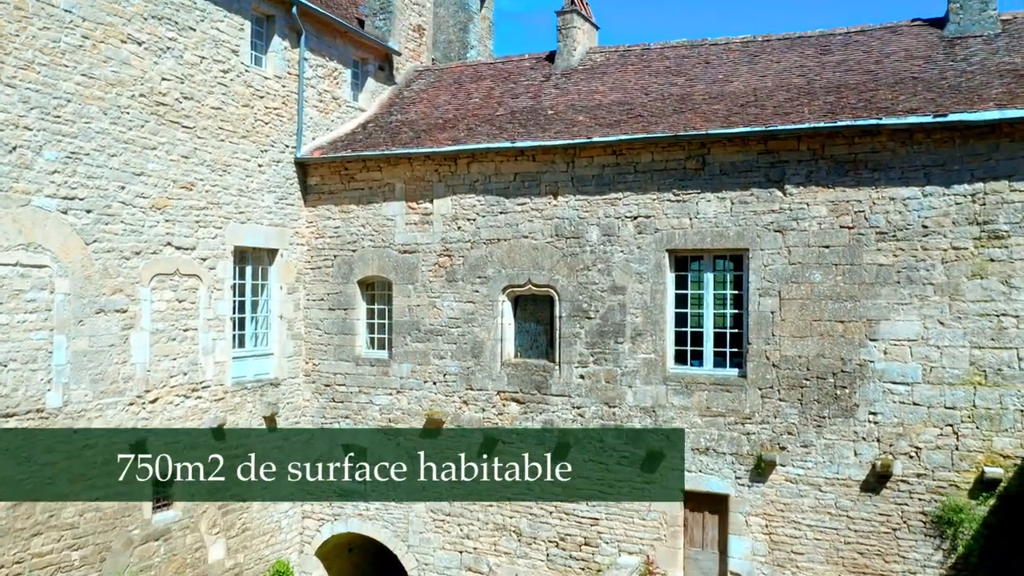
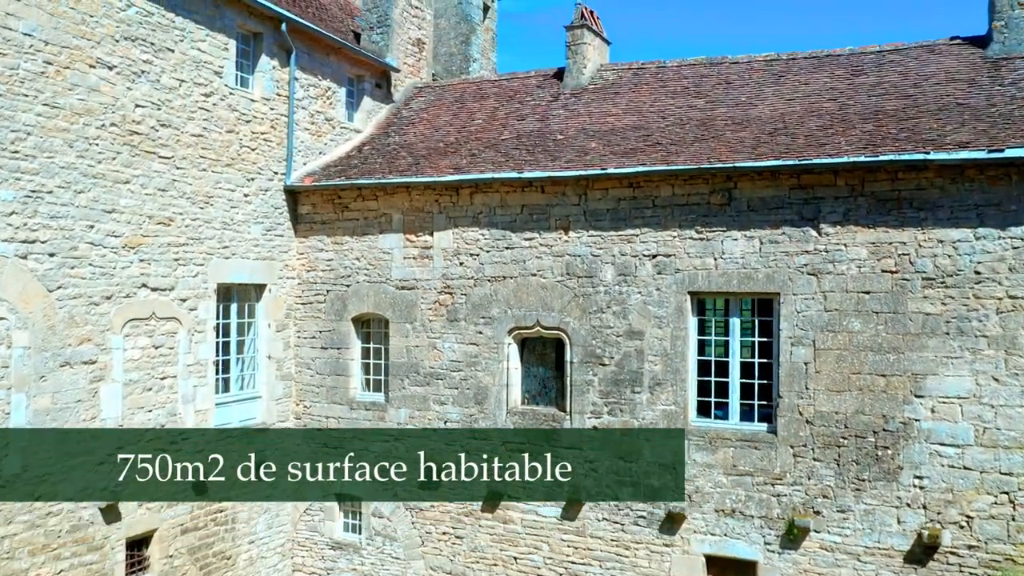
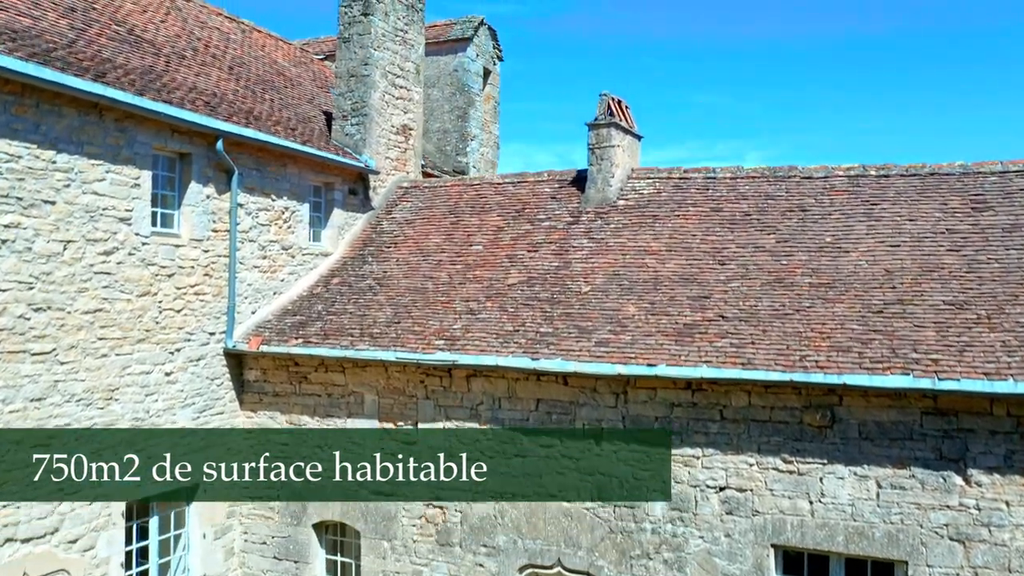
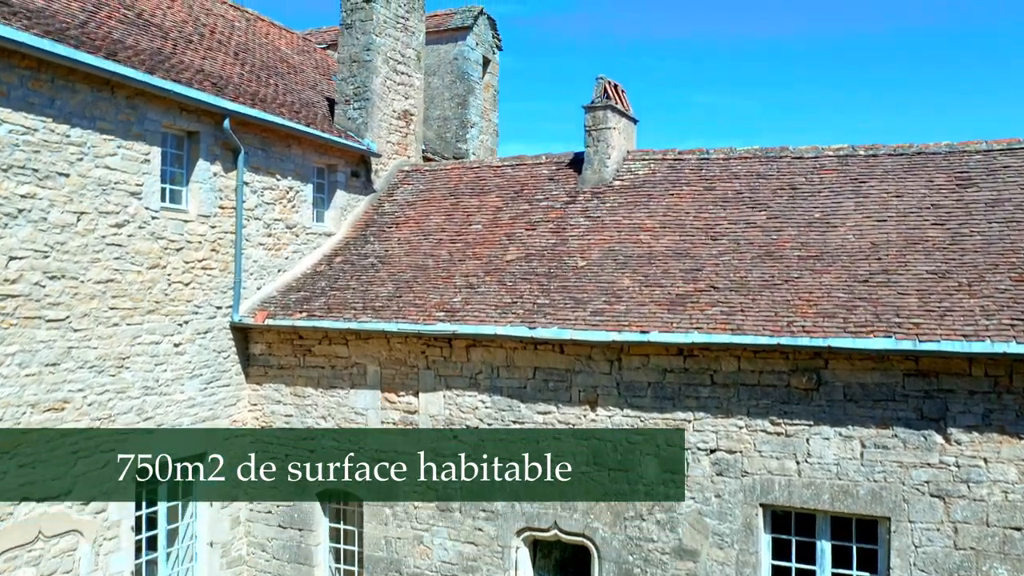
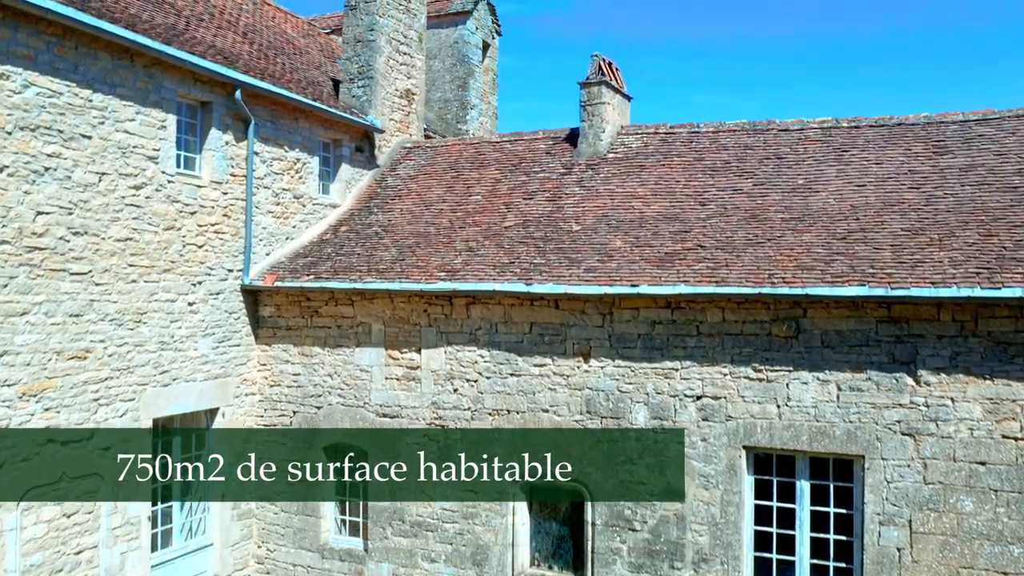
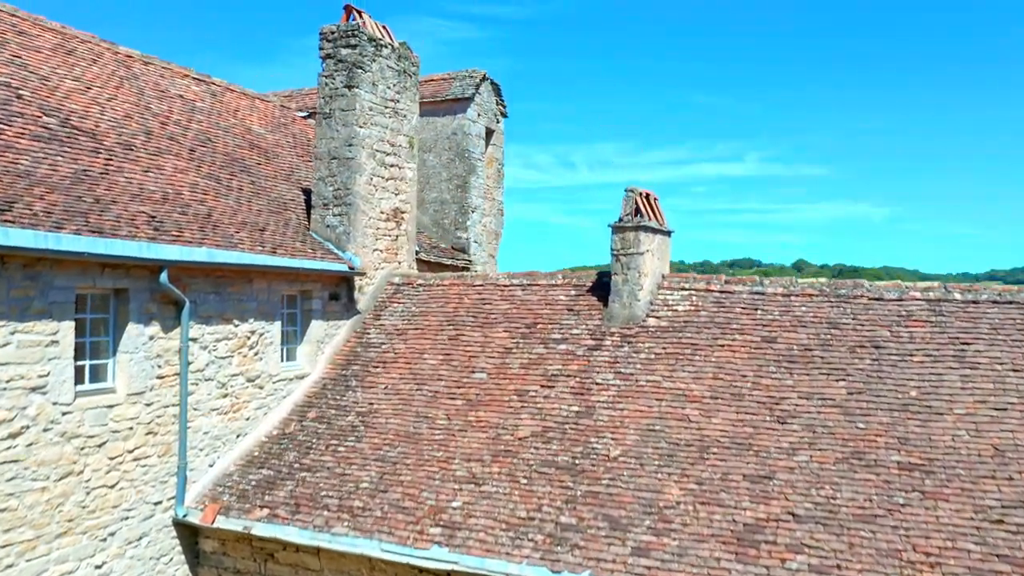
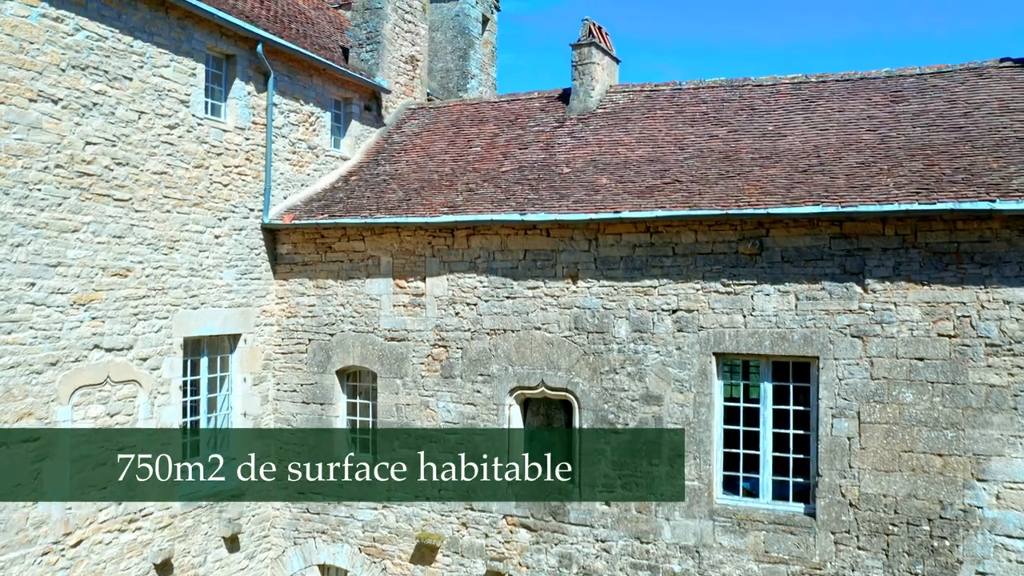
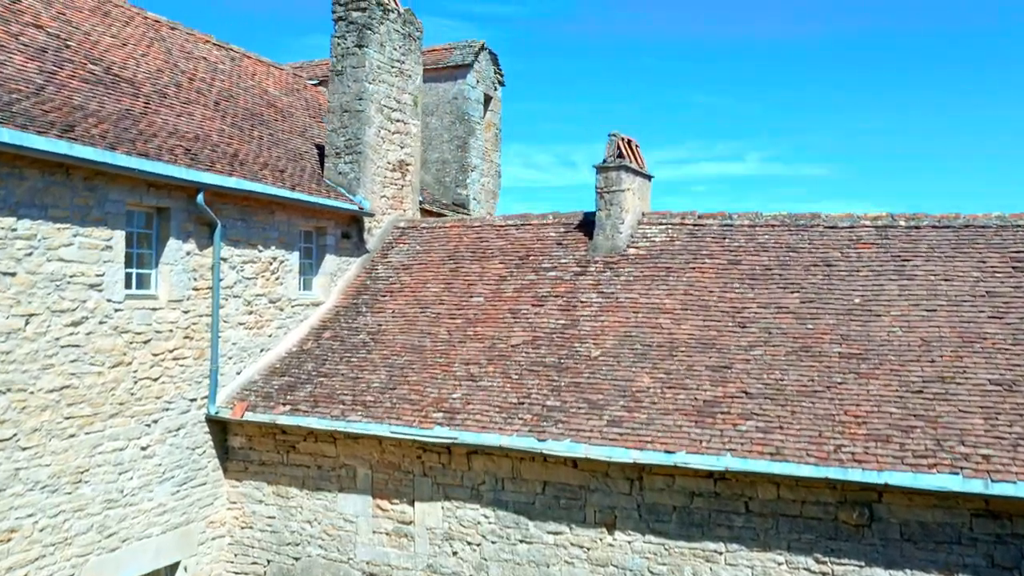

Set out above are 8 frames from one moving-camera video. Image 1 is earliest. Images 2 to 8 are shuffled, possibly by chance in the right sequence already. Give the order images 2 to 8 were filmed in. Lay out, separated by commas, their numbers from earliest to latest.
2, 7, 5, 4, 3, 8, 6
